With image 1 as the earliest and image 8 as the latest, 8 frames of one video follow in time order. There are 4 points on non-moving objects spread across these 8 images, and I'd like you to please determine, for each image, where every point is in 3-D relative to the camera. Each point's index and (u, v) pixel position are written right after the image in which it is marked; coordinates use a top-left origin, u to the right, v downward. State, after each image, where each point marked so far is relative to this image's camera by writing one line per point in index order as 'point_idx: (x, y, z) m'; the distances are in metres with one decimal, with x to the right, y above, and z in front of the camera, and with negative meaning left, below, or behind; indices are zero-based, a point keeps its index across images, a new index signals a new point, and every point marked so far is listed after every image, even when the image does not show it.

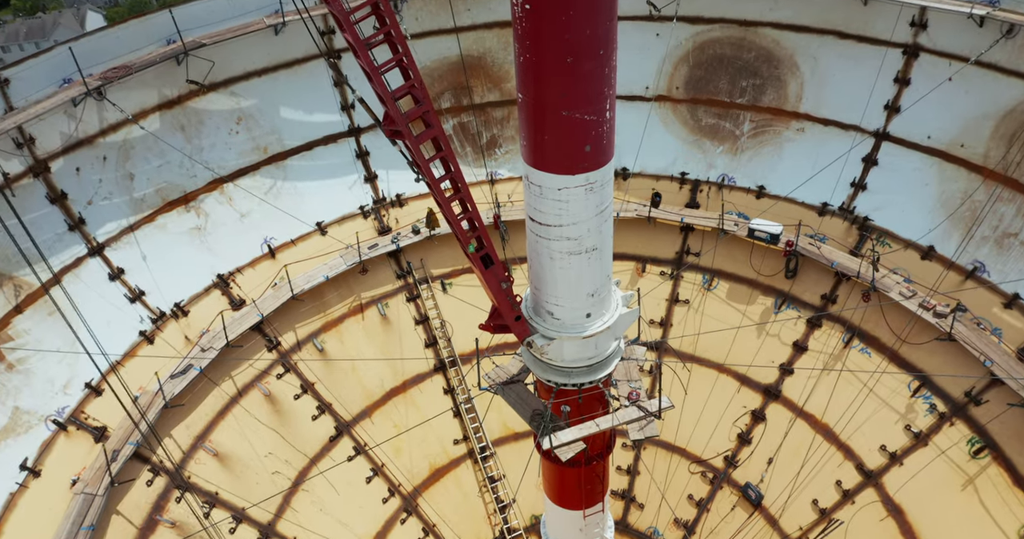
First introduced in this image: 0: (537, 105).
0: (+0.3, +3.1, +11.9) m
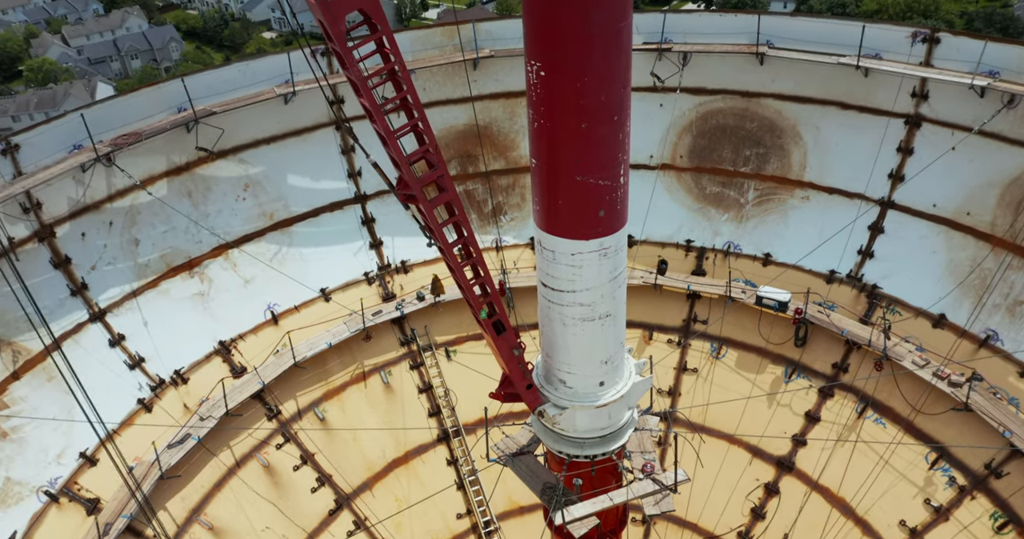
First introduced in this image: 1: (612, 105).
0: (+0.7, +1.9, +11.9) m
1: (+1.7, +2.9, +11.3) m
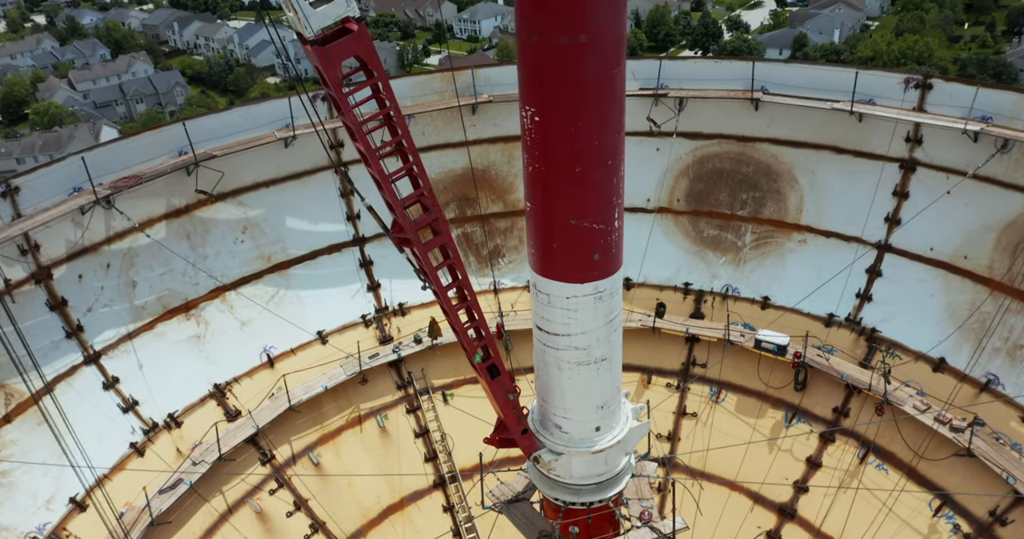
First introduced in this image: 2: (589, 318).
0: (+0.6, +1.1, +12.0) m
1: (+1.6, +2.1, +11.5) m
2: (+1.5, -0.9, +13.0) m
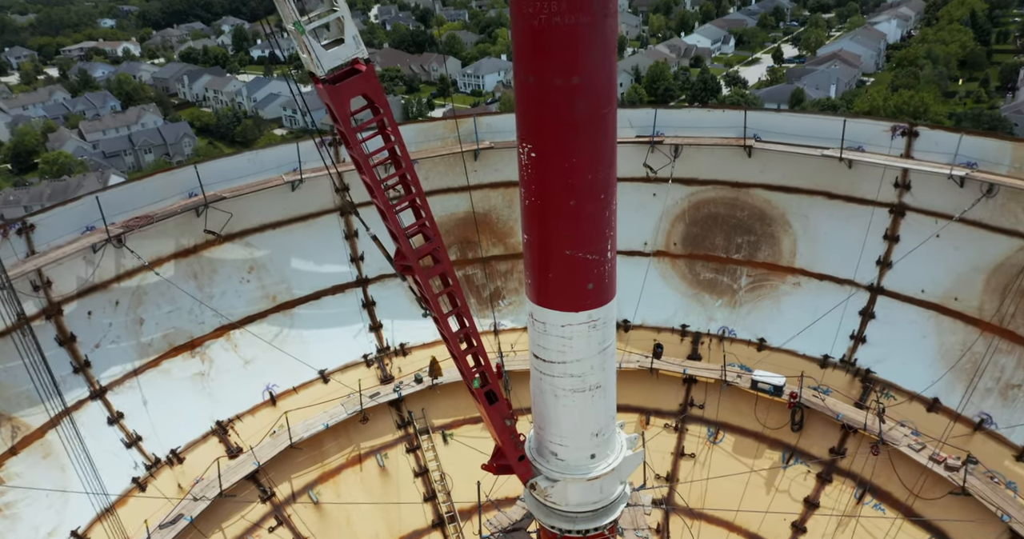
0: (+0.6, +0.5, +12.7) m
1: (+1.6, +1.6, +12.2) m
2: (+1.5, -1.6, +13.6) m
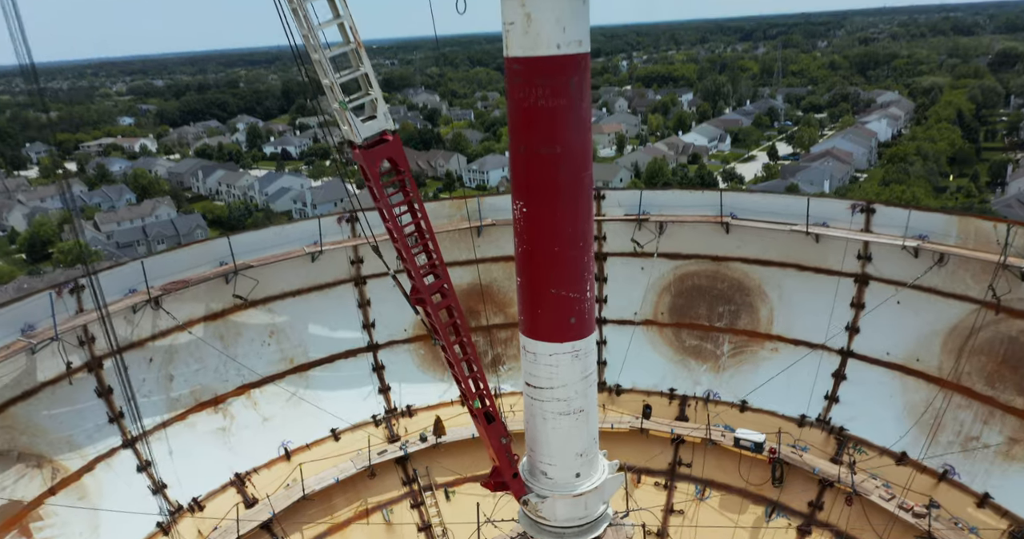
0: (+0.5, -0.3, +15.4) m
1: (+1.5, +0.8, +15.1) m
2: (+1.3, -2.5, +16.0) m
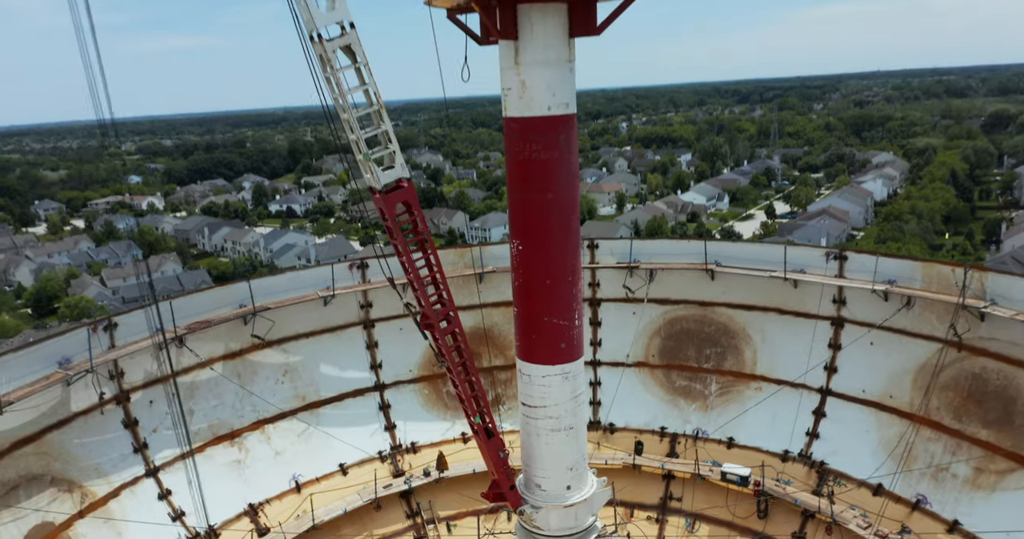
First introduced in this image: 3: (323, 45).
0: (+0.4, -1.2, +17.7) m
1: (+1.5, 0.0, +17.4) m
2: (+1.3, -3.4, +18.0) m
3: (-5.2, +6.3, +18.7) m
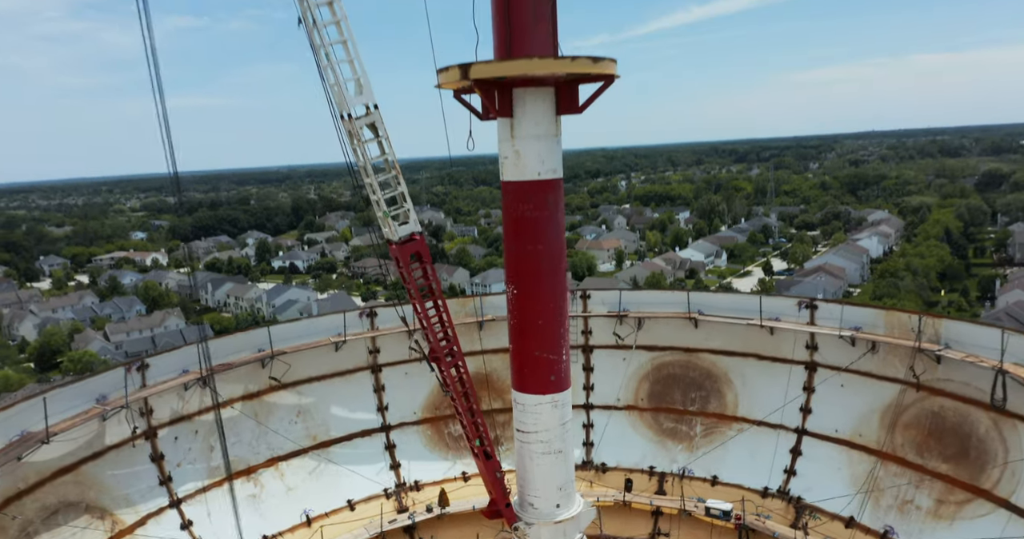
0: (+0.3, -2.5, +20.4) m
1: (+1.3, -1.2, +20.3) m
2: (+1.1, -4.7, +20.6) m
3: (-5.4, +4.9, +22.1) m
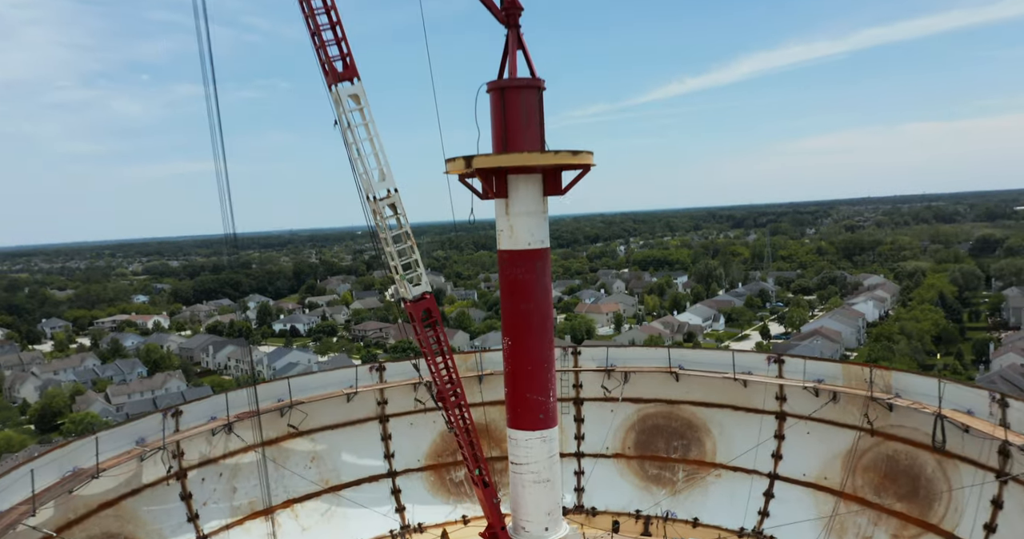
0: (+0.1, -4.4, +24.1) m
1: (+1.1, -3.2, +24.1) m
2: (+1.0, -6.7, +24.1) m
3: (-5.5, +2.8, +26.5) m
